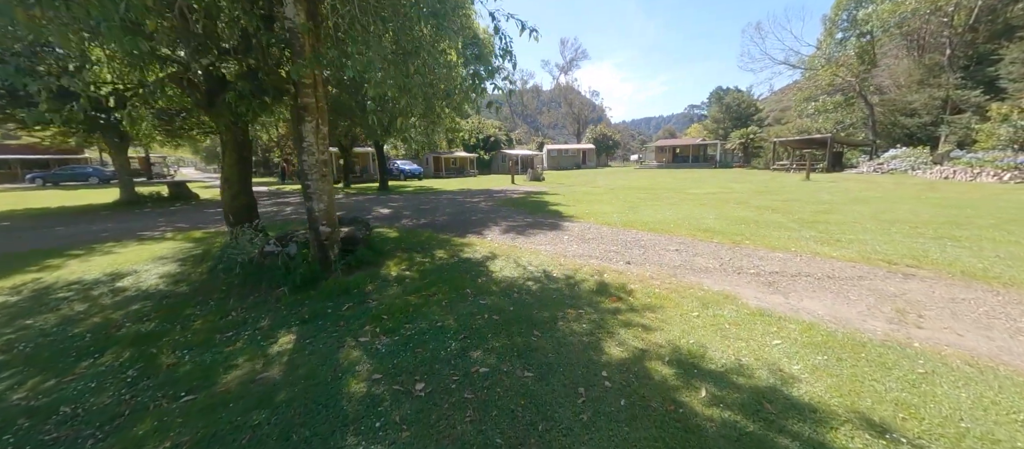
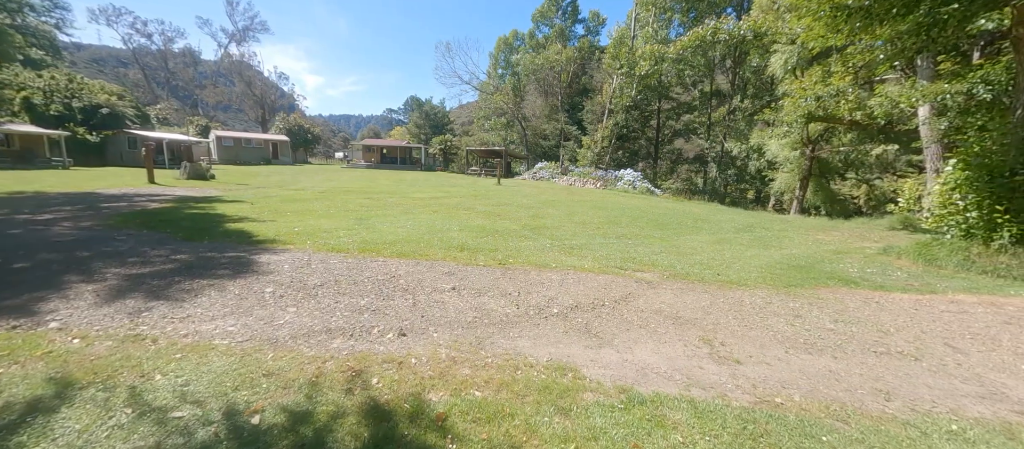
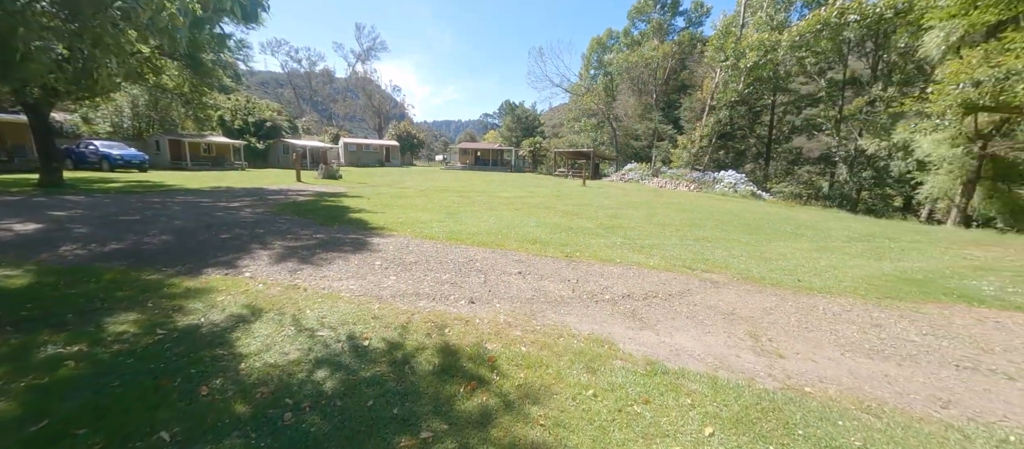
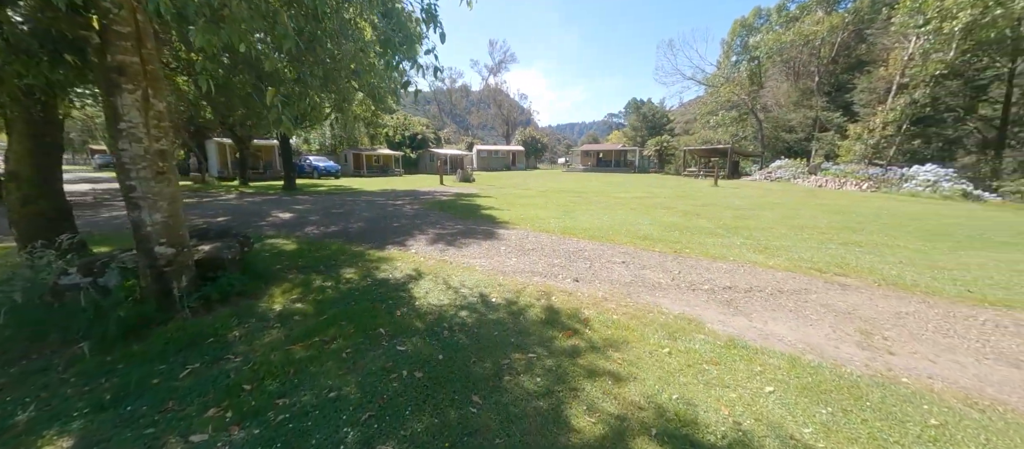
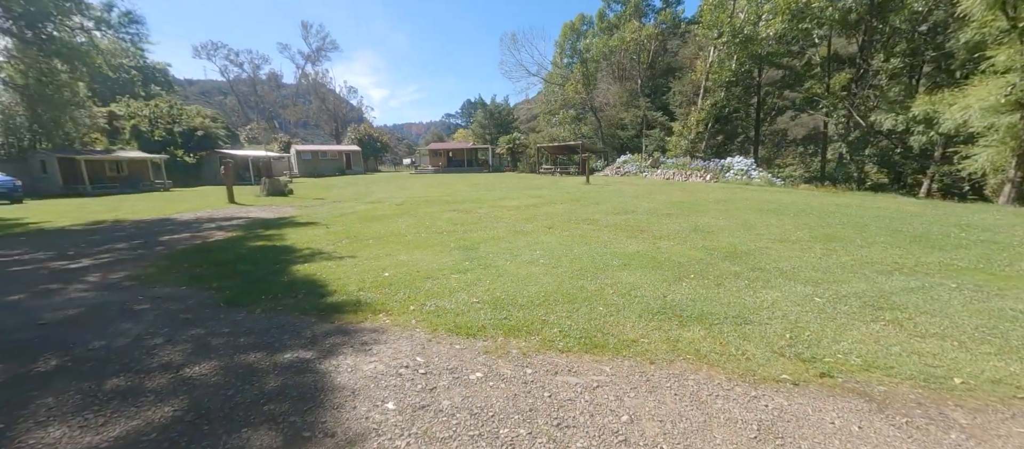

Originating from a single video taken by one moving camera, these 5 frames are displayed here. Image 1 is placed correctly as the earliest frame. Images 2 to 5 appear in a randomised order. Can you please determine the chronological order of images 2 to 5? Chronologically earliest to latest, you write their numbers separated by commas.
4, 3, 2, 5
